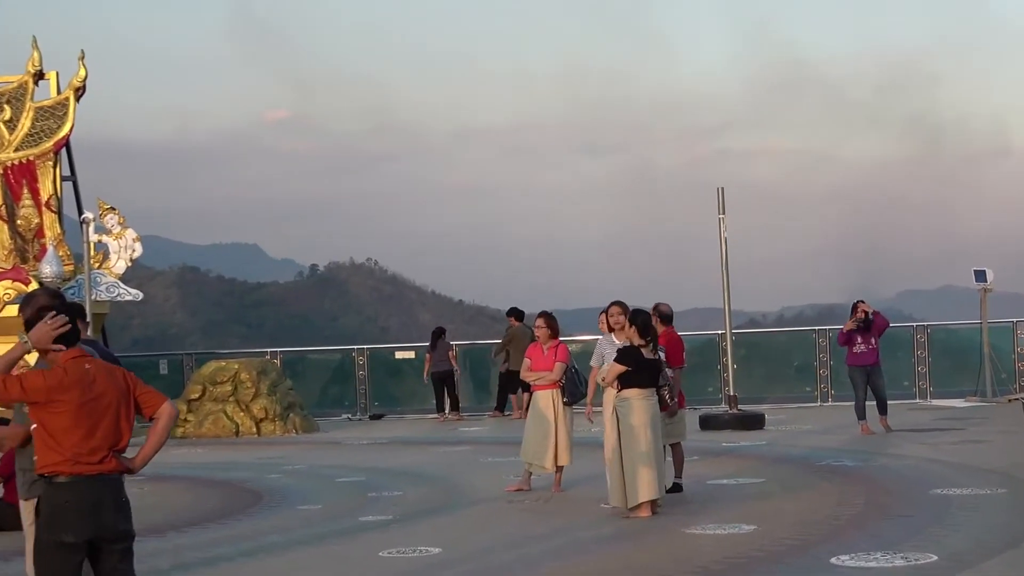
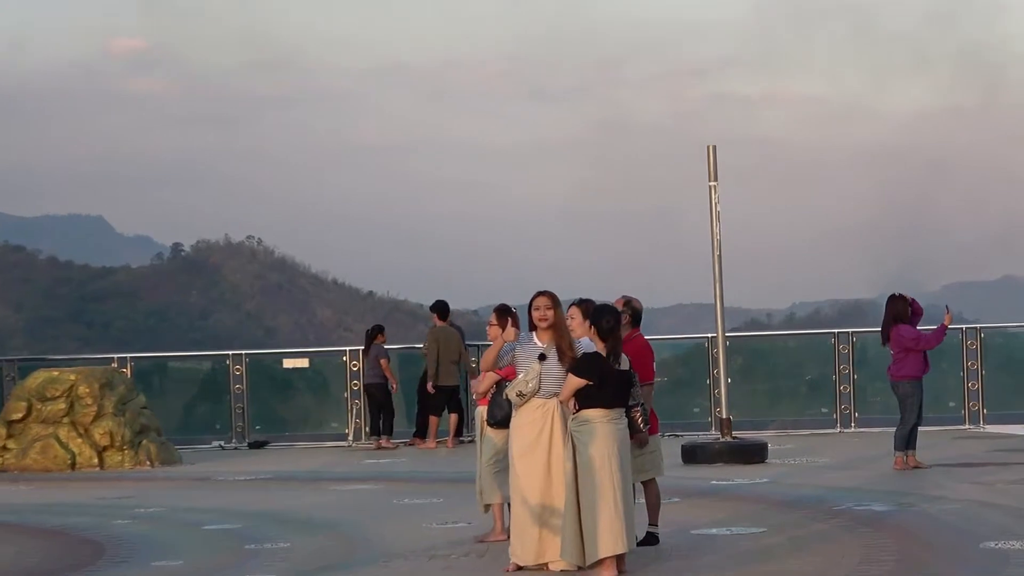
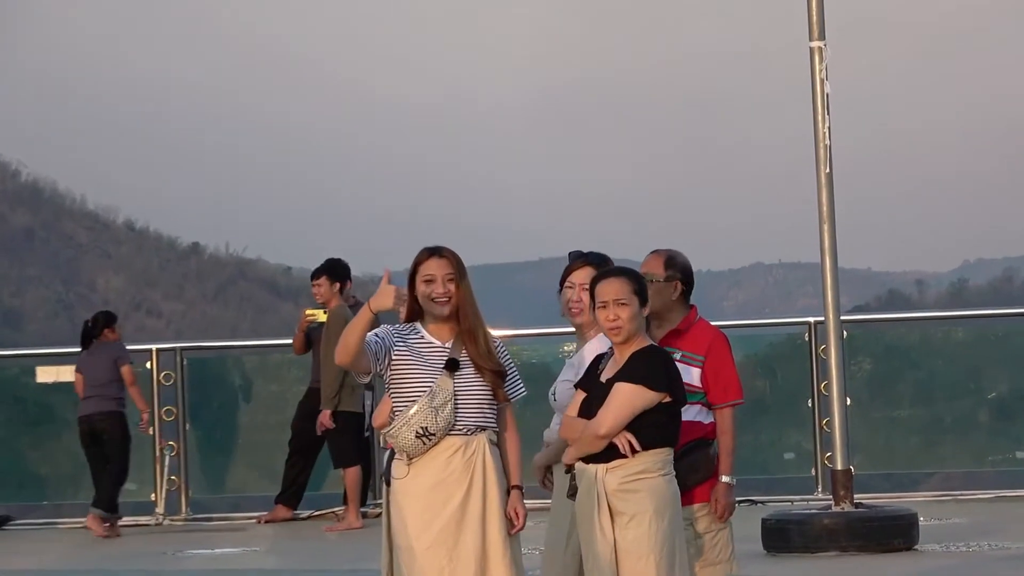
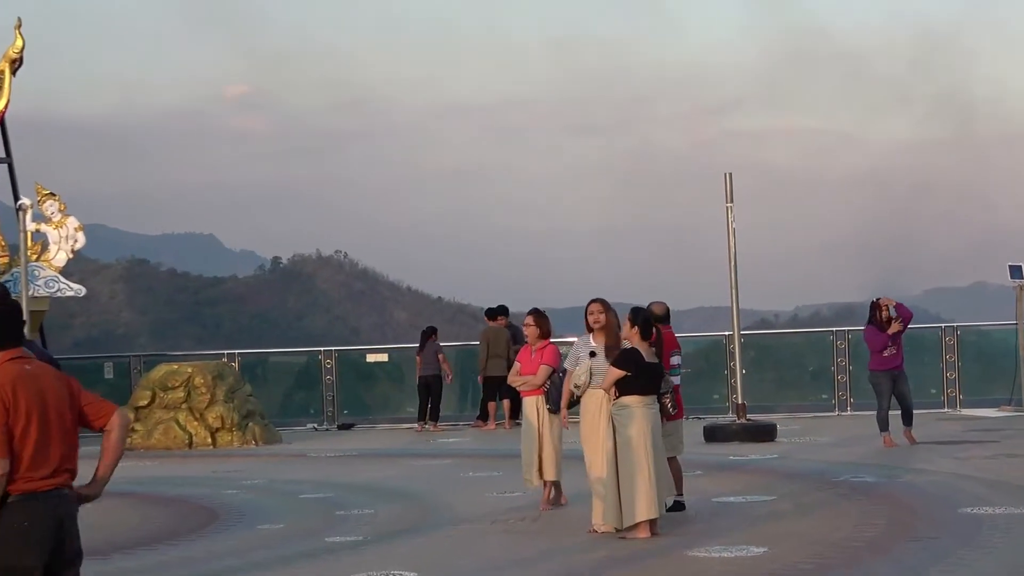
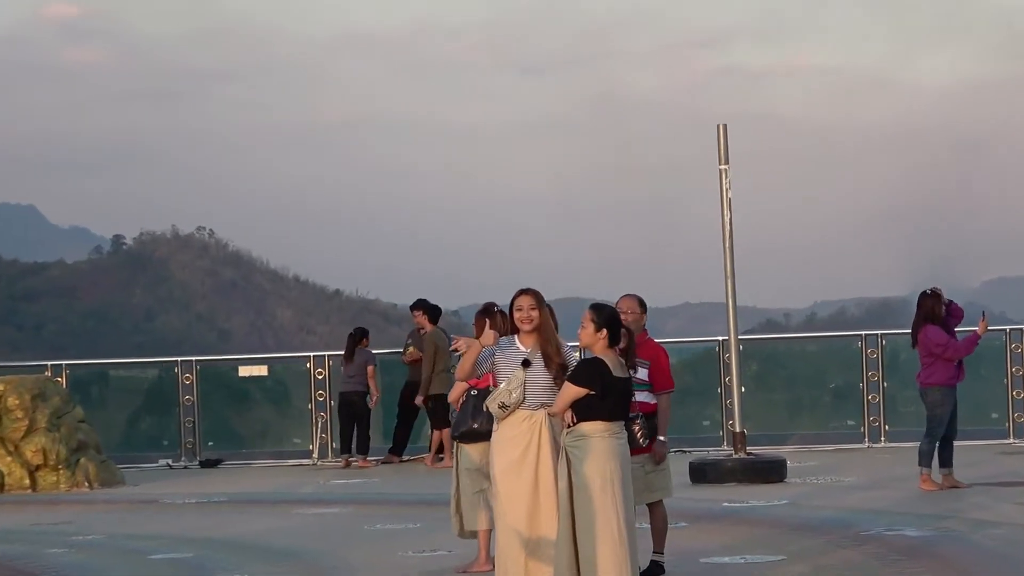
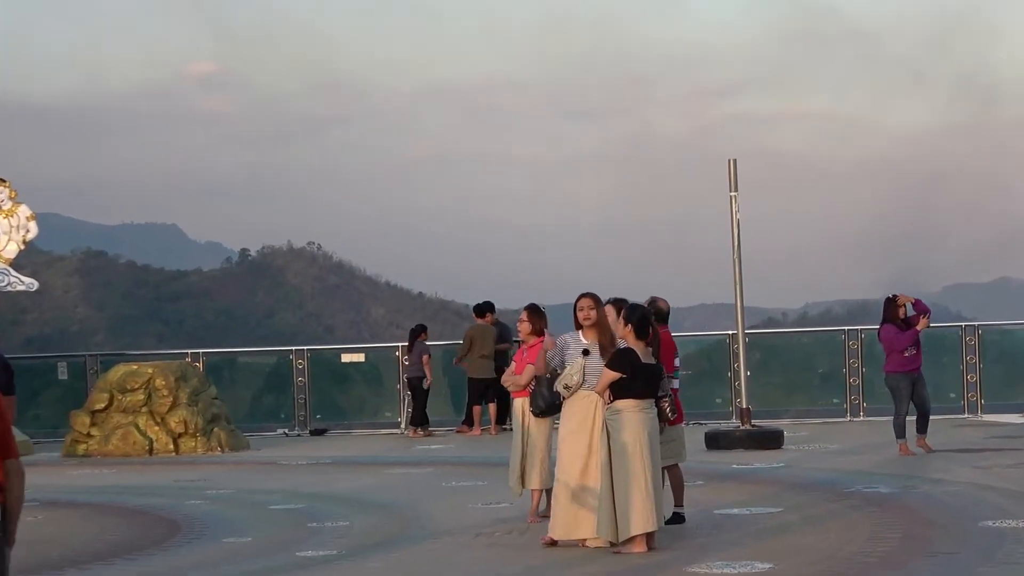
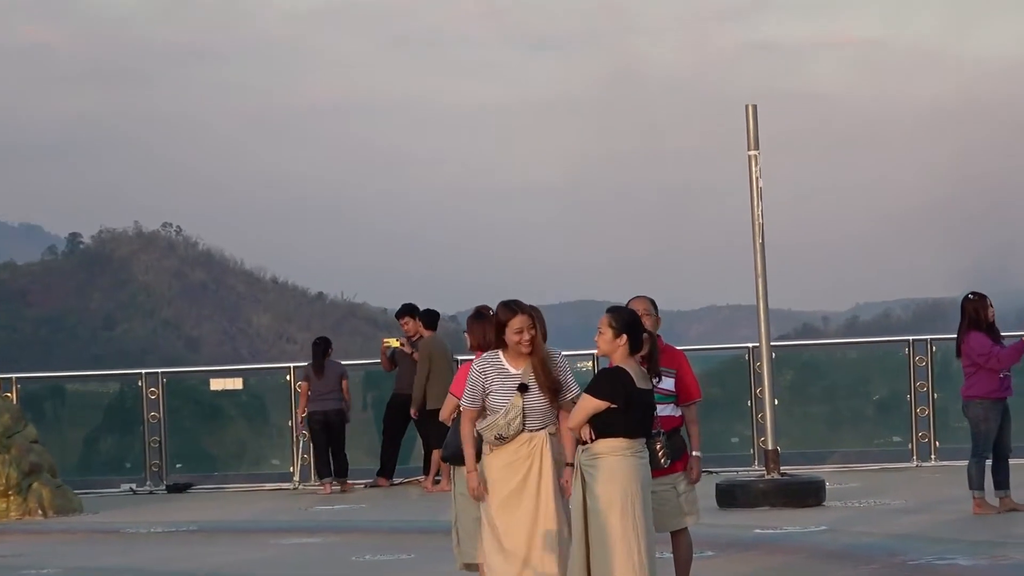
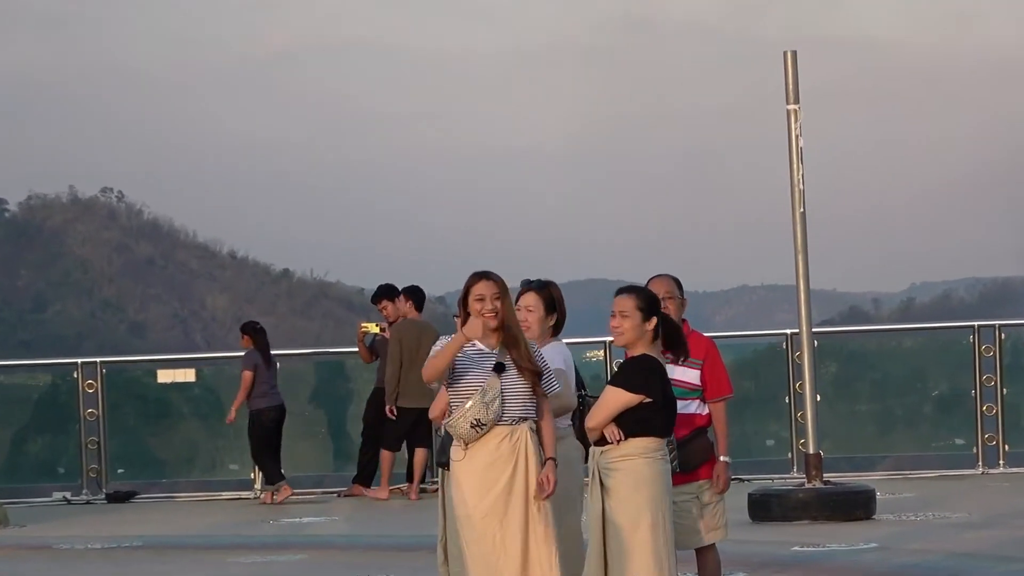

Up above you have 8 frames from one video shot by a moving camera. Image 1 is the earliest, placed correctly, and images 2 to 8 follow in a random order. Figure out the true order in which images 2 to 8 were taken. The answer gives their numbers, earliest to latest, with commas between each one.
4, 6, 2, 5, 7, 8, 3
